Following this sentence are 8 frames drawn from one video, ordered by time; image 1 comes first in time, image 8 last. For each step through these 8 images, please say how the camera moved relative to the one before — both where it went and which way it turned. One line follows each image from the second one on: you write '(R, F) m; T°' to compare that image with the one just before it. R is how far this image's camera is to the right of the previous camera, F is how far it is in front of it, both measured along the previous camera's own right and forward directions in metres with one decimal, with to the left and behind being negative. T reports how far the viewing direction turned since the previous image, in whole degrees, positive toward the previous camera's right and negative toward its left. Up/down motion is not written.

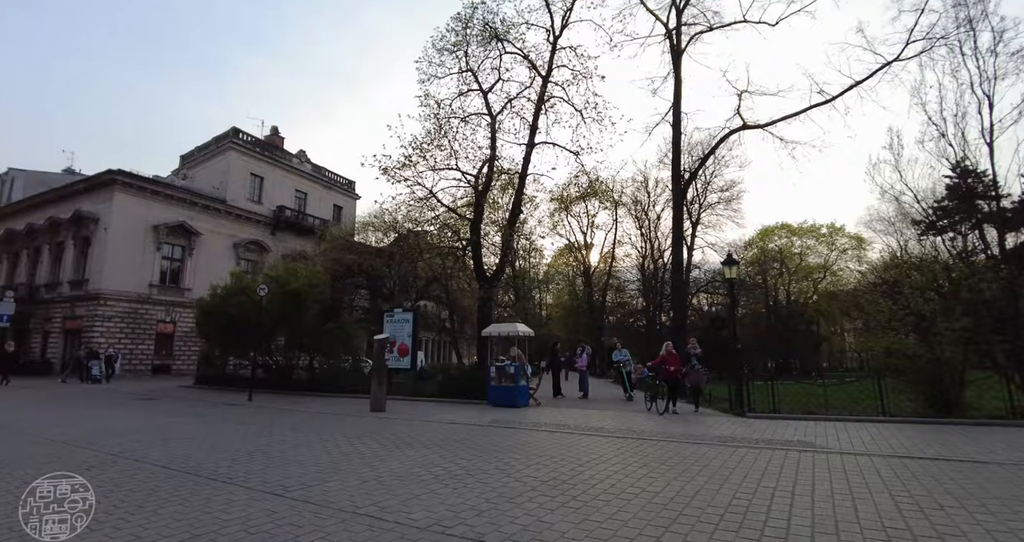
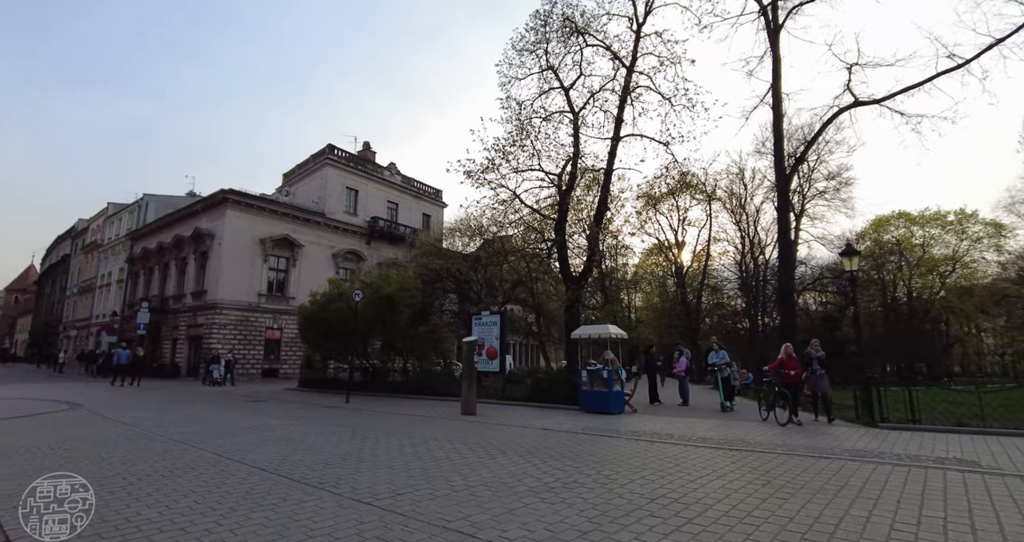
(-0.1, +0.6) m; -10°
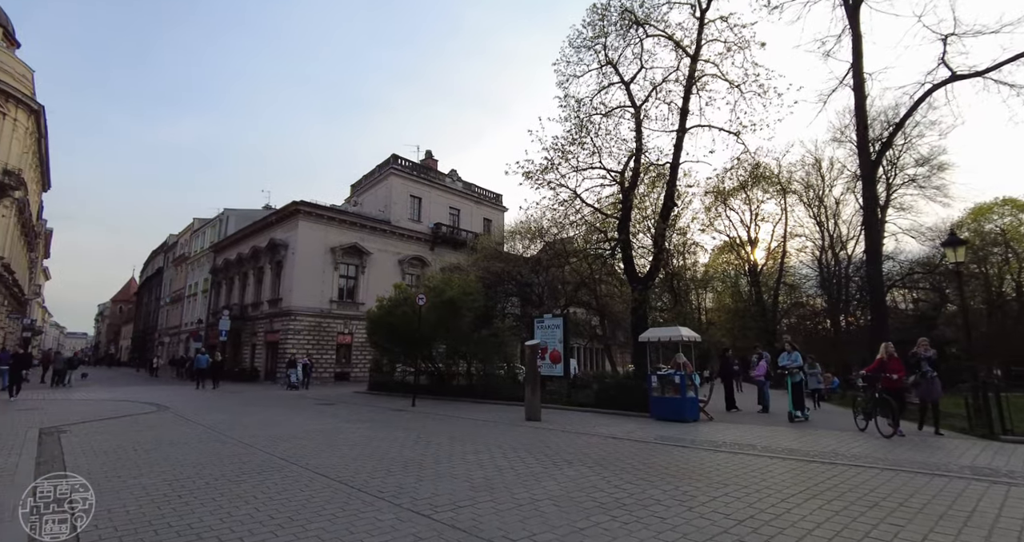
(0.0, +0.4) m; -7°
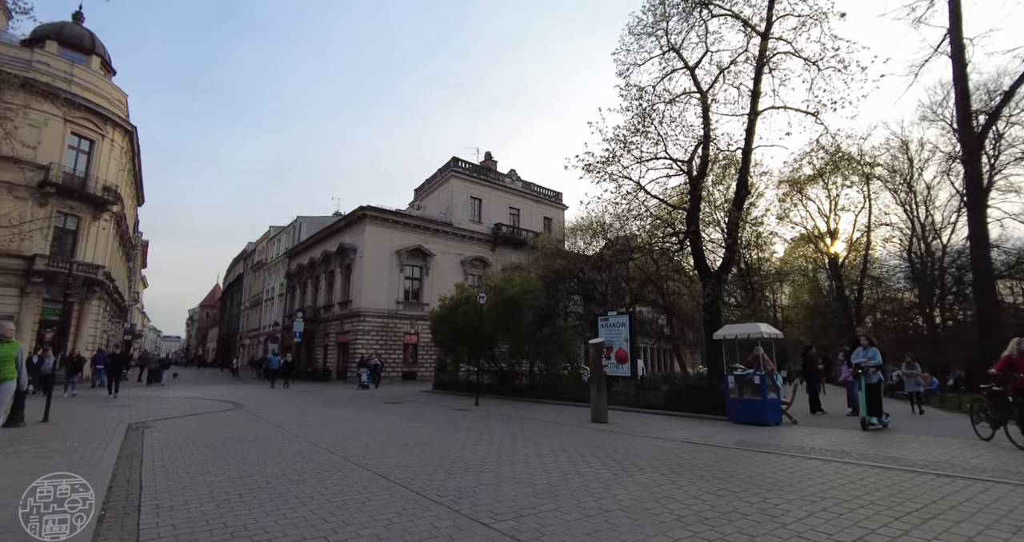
(0.0, +0.4) m; -7°
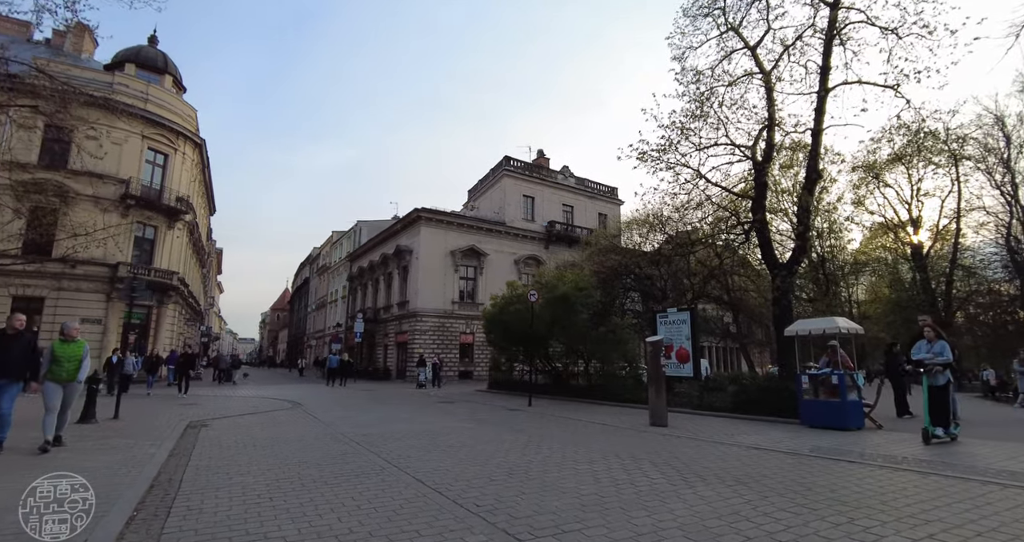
(+0.2, +0.4) m; -7°
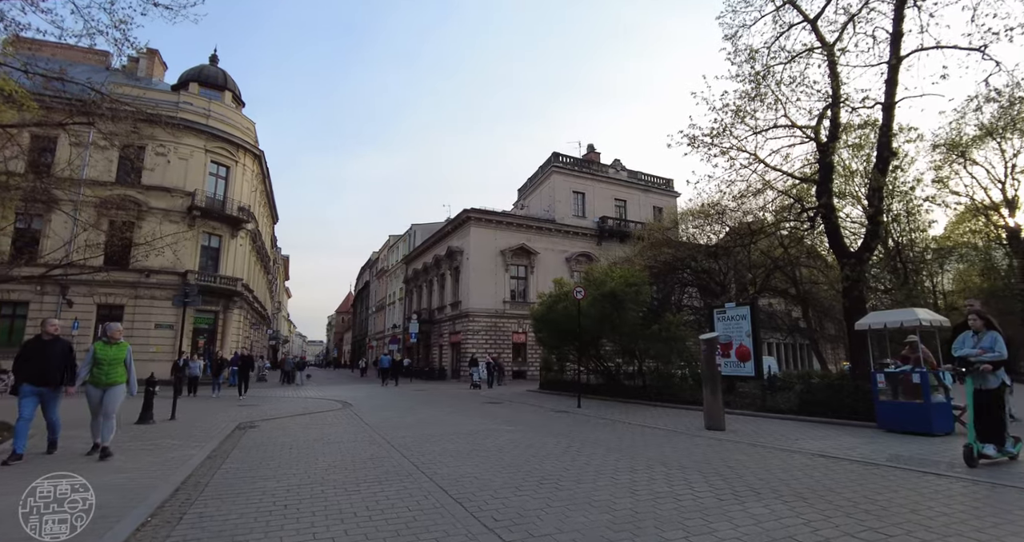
(+0.3, +0.4) m; -7°
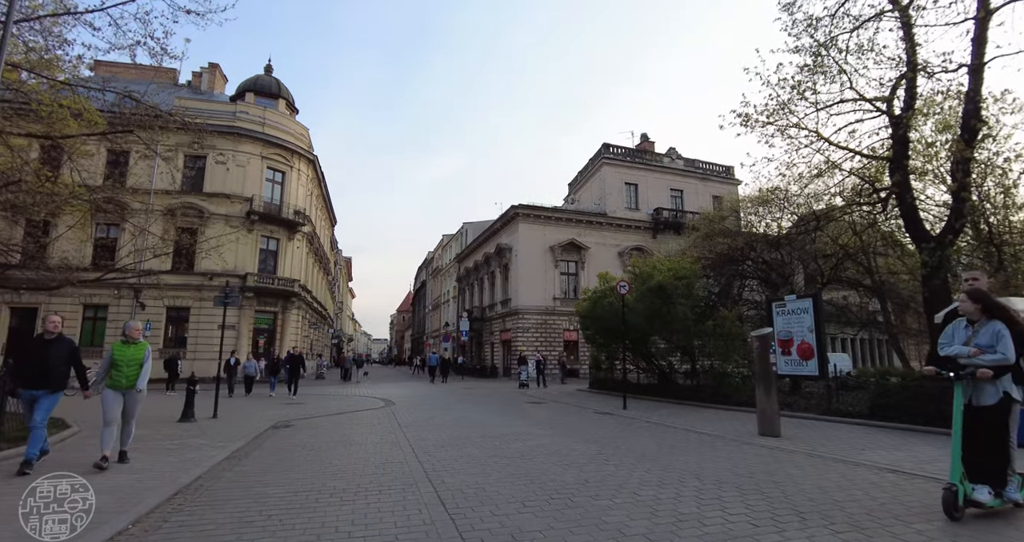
(+0.5, +0.4) m; -7°
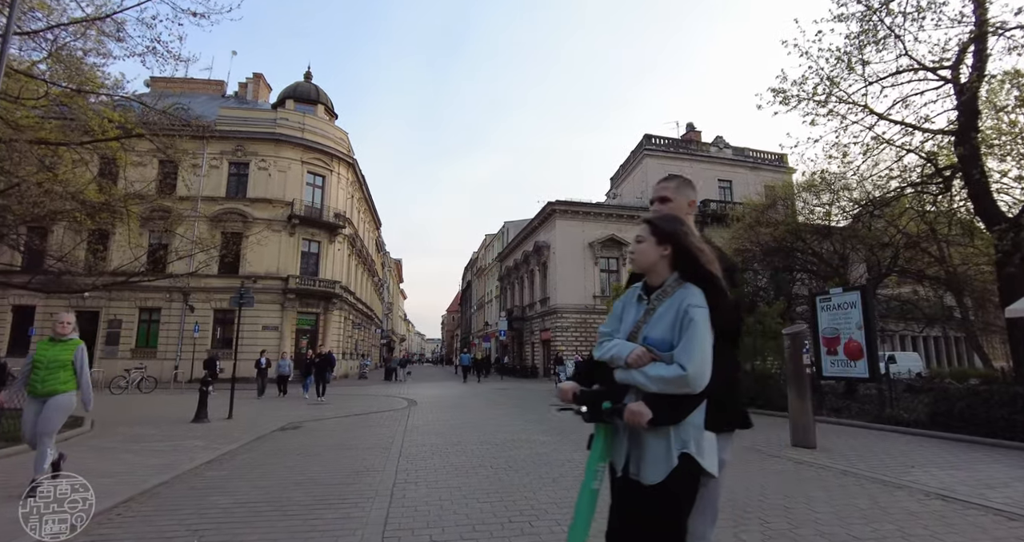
(+0.8, +0.5) m; -6°
